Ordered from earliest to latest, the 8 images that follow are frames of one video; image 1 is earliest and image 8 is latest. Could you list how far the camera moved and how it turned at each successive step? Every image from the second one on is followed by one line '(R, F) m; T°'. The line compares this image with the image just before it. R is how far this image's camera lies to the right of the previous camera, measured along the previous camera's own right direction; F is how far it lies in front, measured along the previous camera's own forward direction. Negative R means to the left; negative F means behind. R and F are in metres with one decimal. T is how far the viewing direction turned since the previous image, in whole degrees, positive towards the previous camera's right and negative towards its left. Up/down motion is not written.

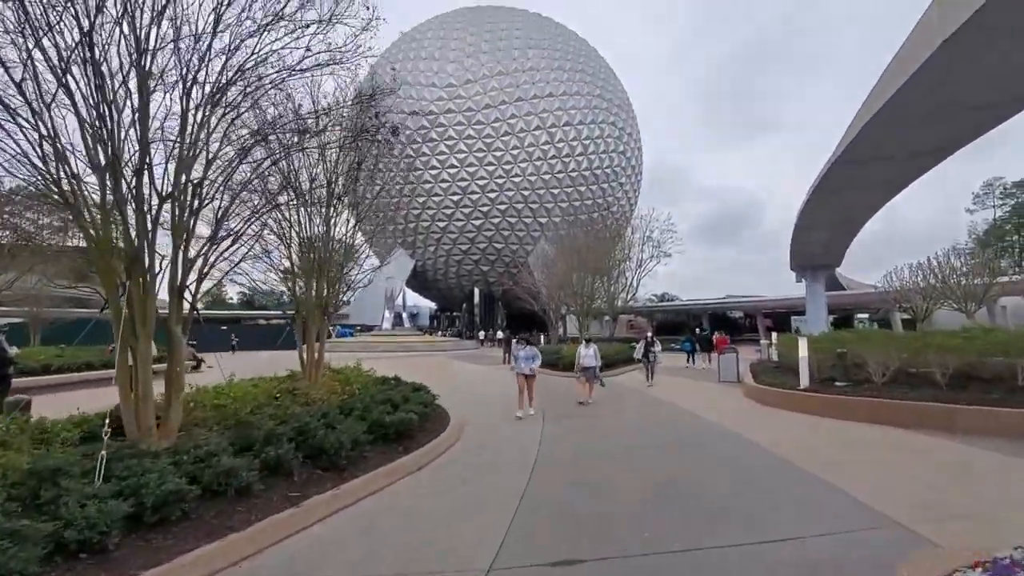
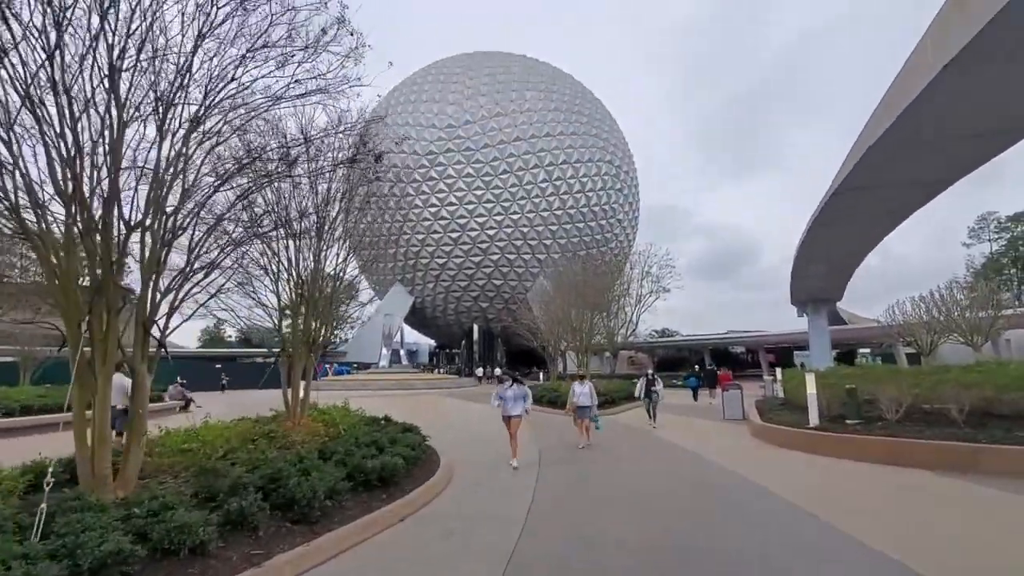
(+0.1, +0.4) m; 0°
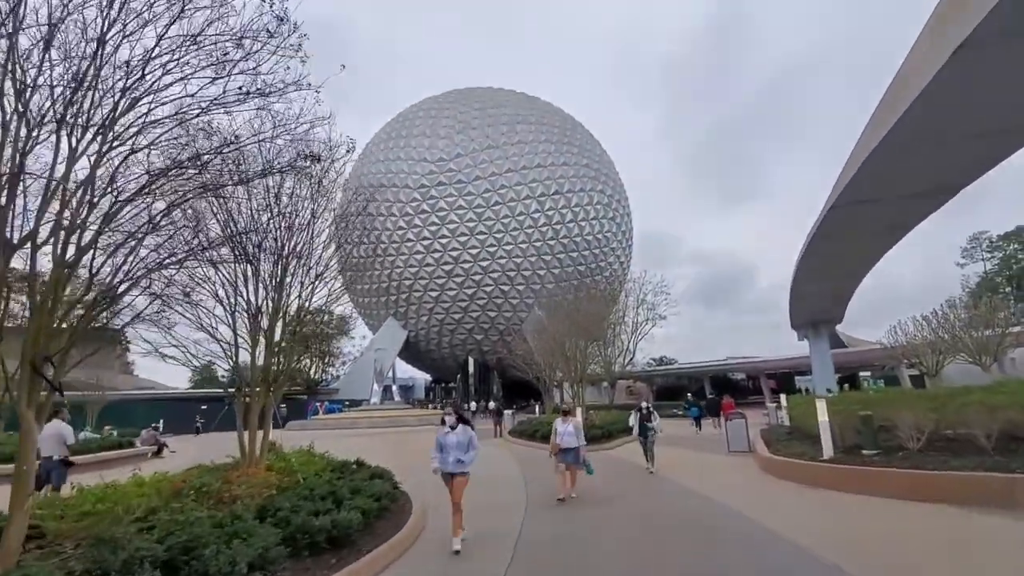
(+0.2, +0.8) m; 0°
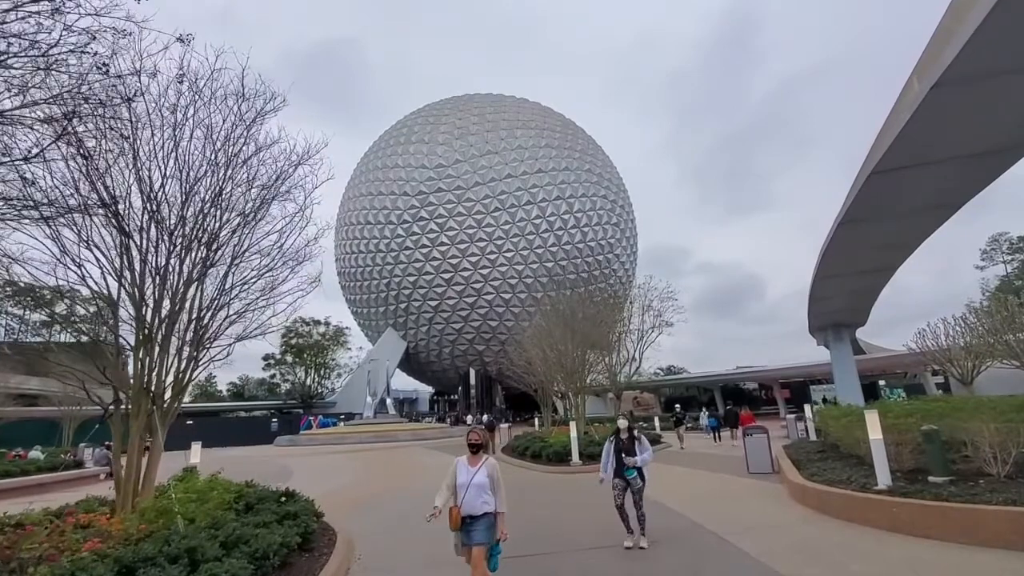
(+0.5, +1.9) m; -1°
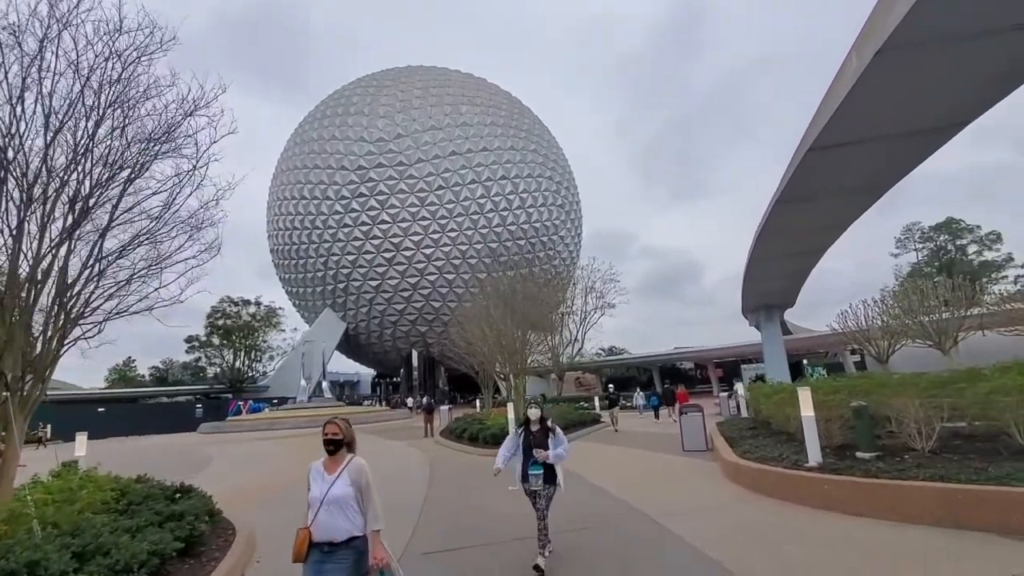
(+0.2, +0.5) m; +5°
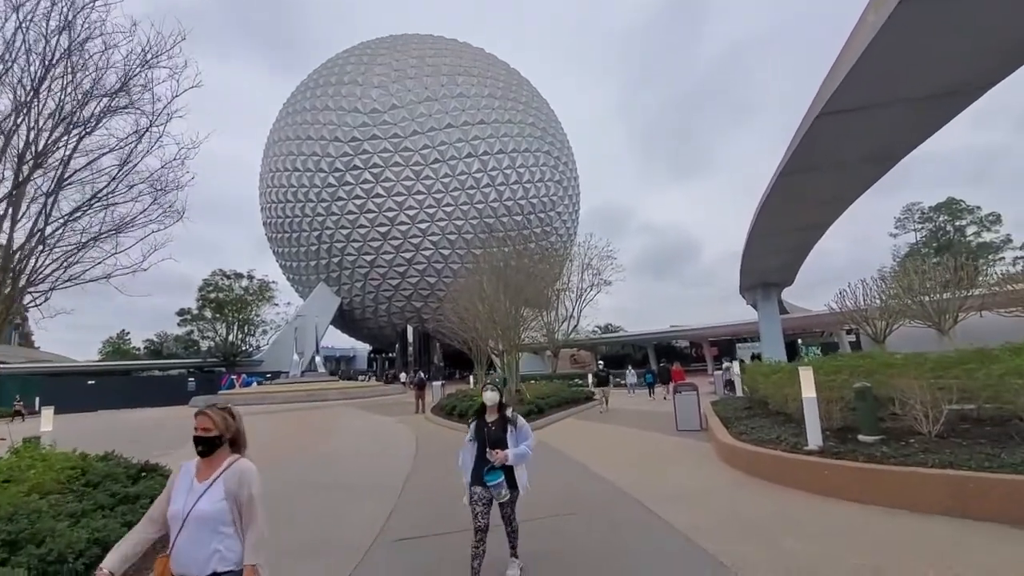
(+0.1, +0.4) m; 0°
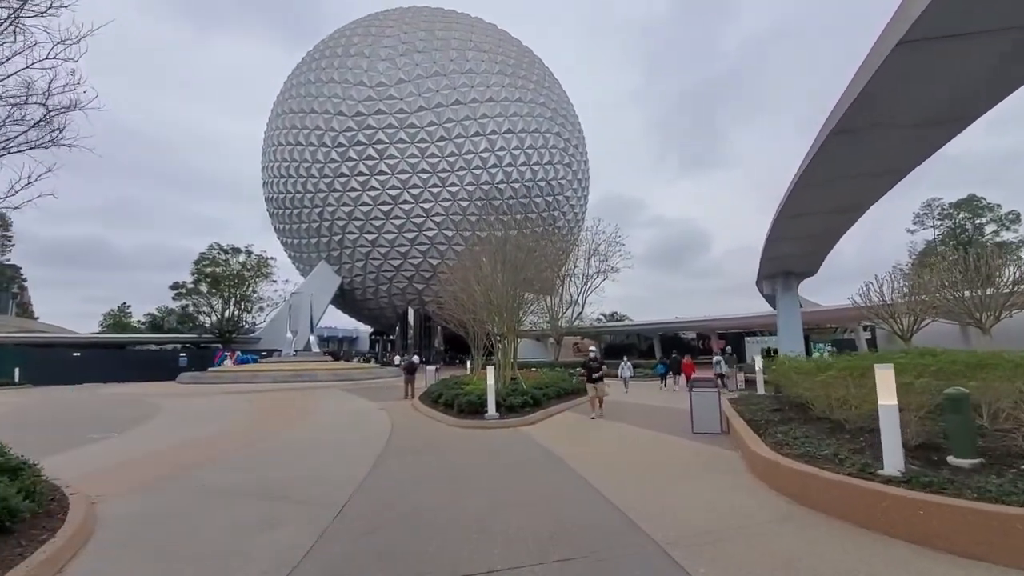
(+0.2, +1.6) m; -1°
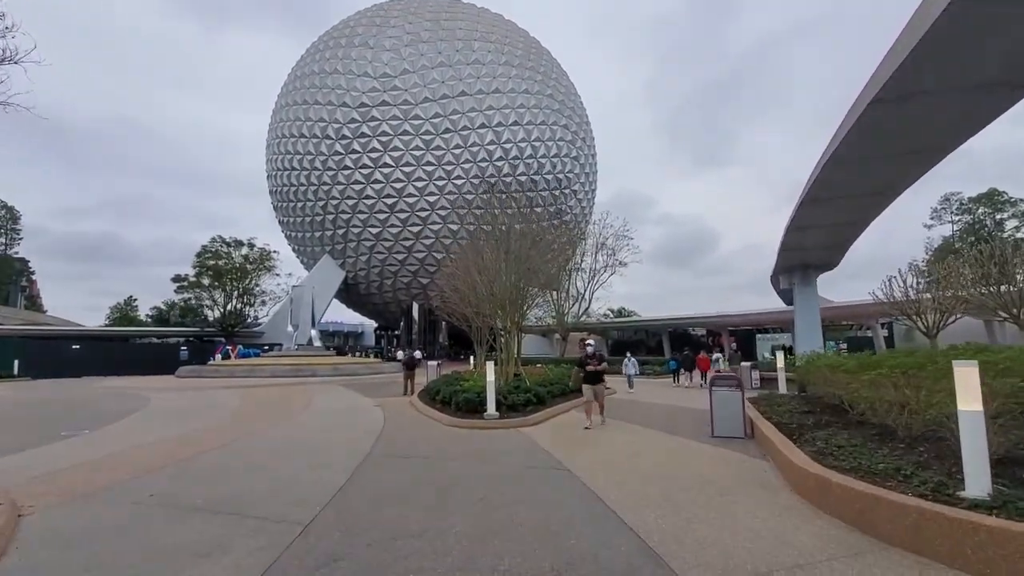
(+0.1, +0.9) m; -1°
